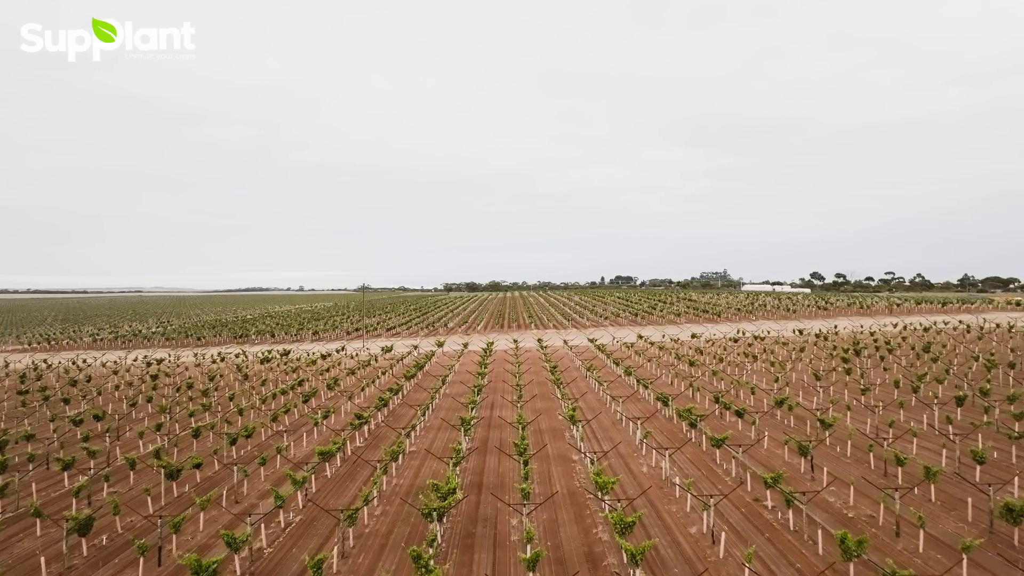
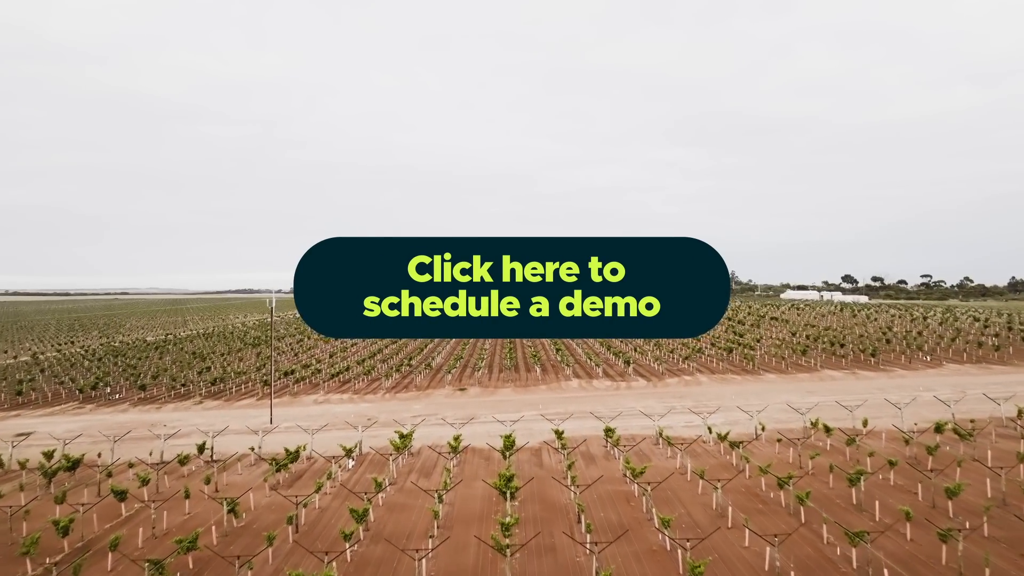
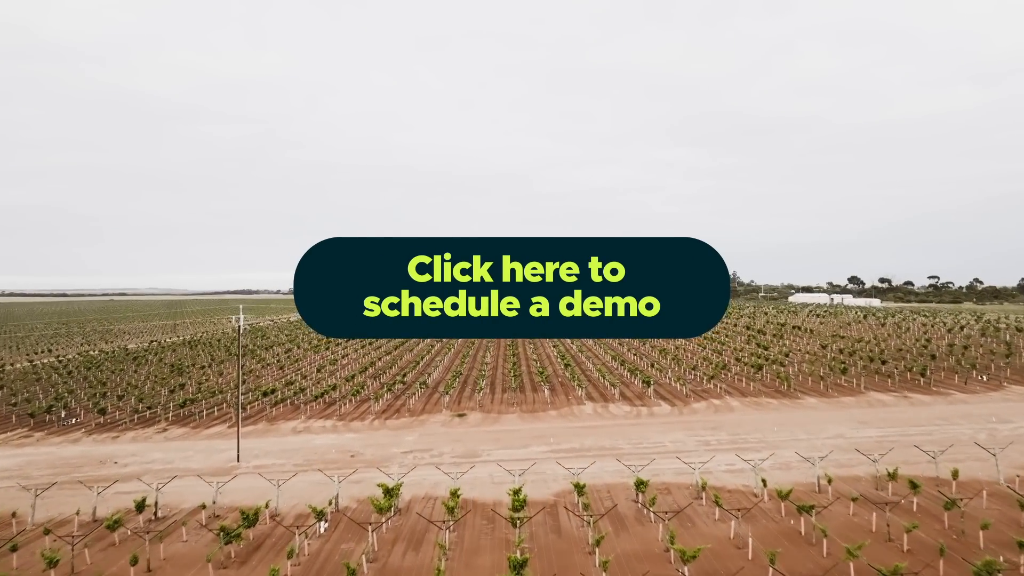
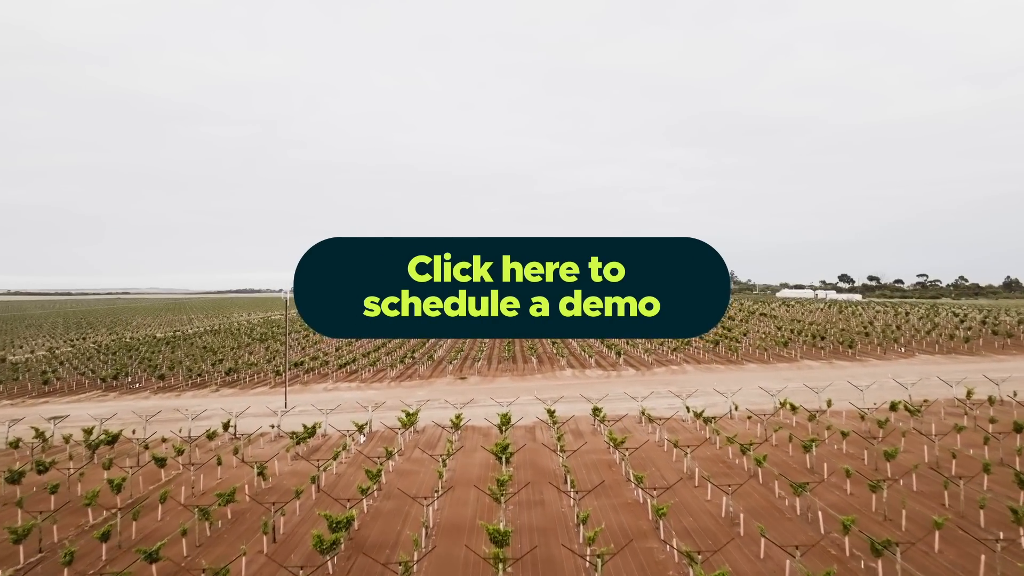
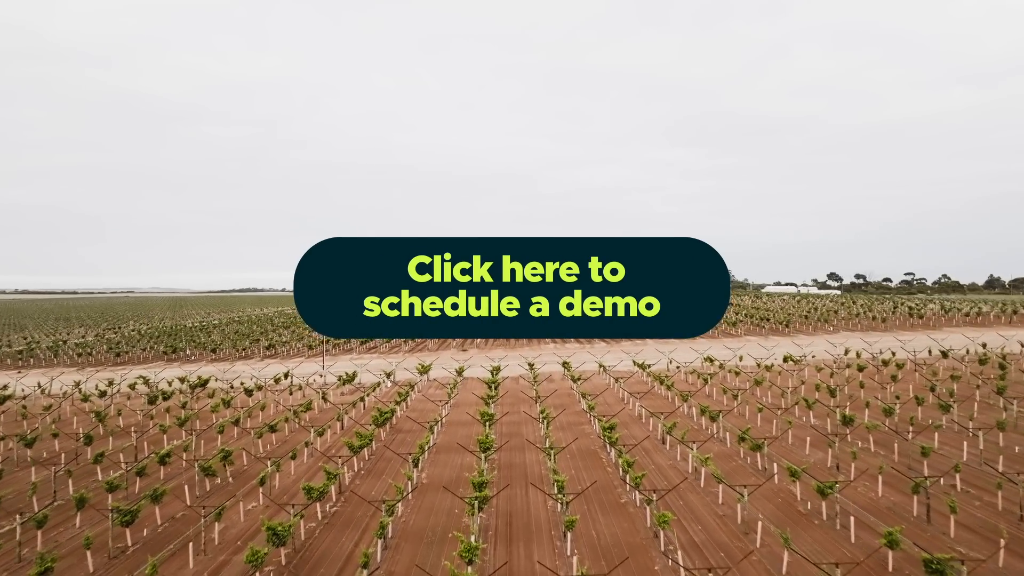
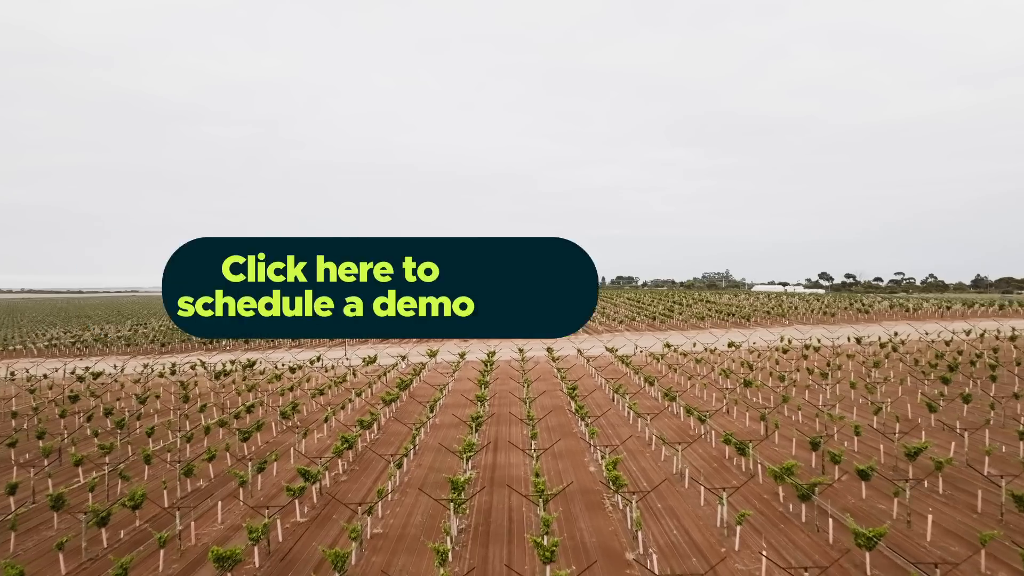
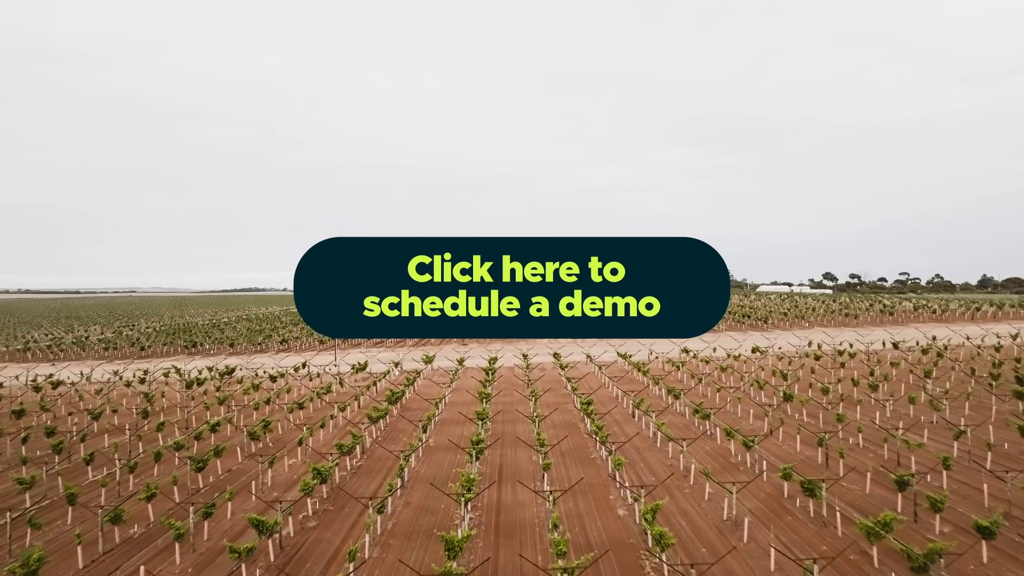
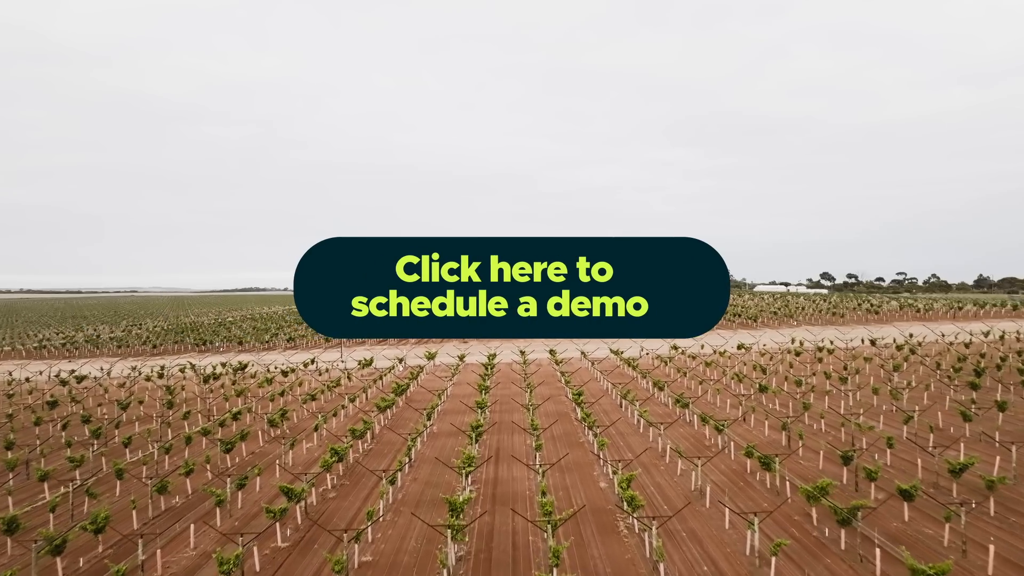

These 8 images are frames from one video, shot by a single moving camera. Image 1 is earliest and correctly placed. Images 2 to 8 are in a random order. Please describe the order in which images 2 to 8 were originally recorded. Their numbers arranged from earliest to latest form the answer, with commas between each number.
6, 8, 7, 5, 4, 2, 3
